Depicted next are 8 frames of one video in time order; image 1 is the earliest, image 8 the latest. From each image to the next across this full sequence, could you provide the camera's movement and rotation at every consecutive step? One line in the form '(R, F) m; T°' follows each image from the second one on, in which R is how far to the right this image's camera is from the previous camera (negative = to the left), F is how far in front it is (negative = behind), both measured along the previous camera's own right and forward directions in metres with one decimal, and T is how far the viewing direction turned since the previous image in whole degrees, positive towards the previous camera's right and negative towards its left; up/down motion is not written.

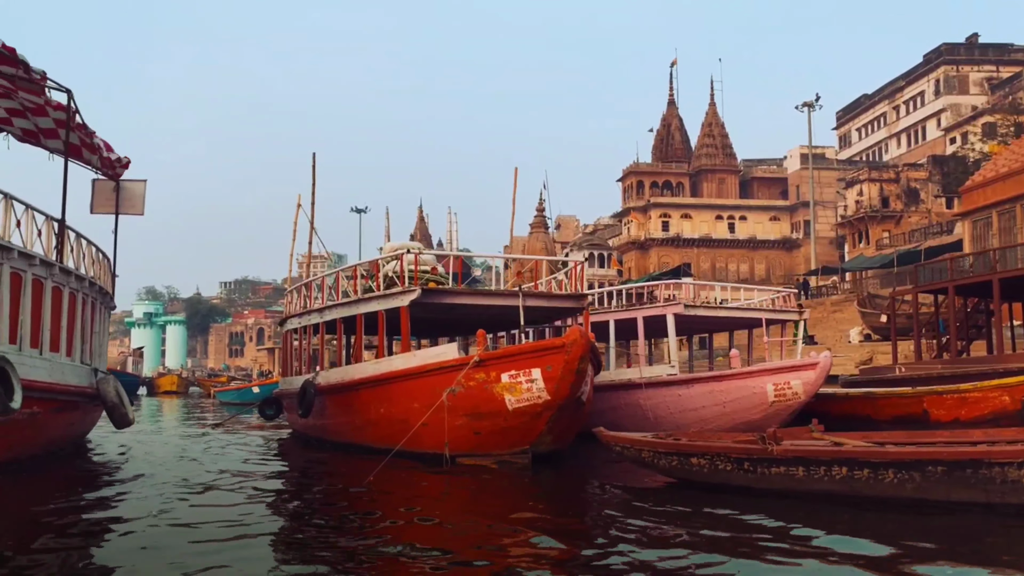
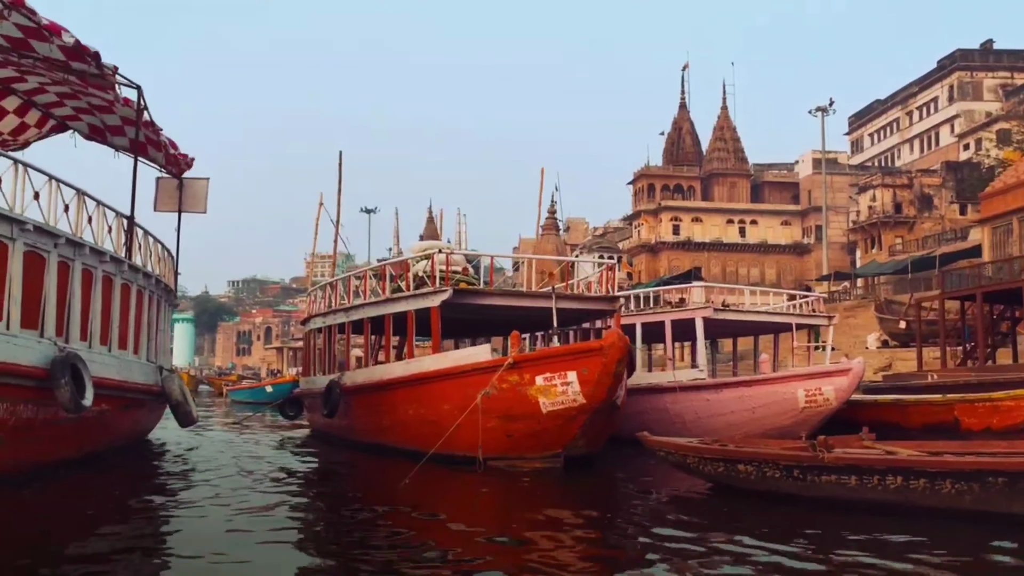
(-0.4, +0.1) m; -2°
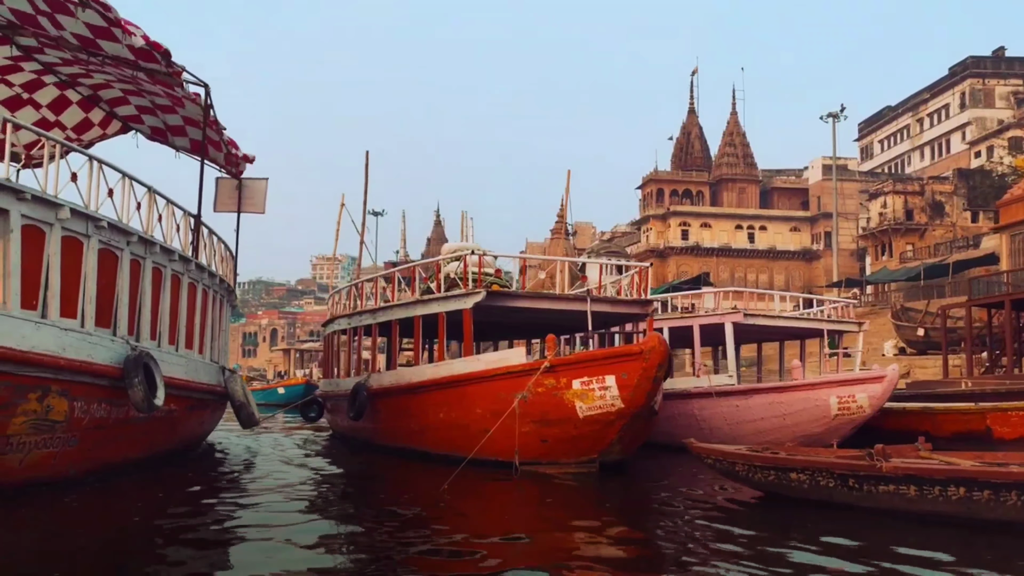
(-0.4, +0.1) m; -2°
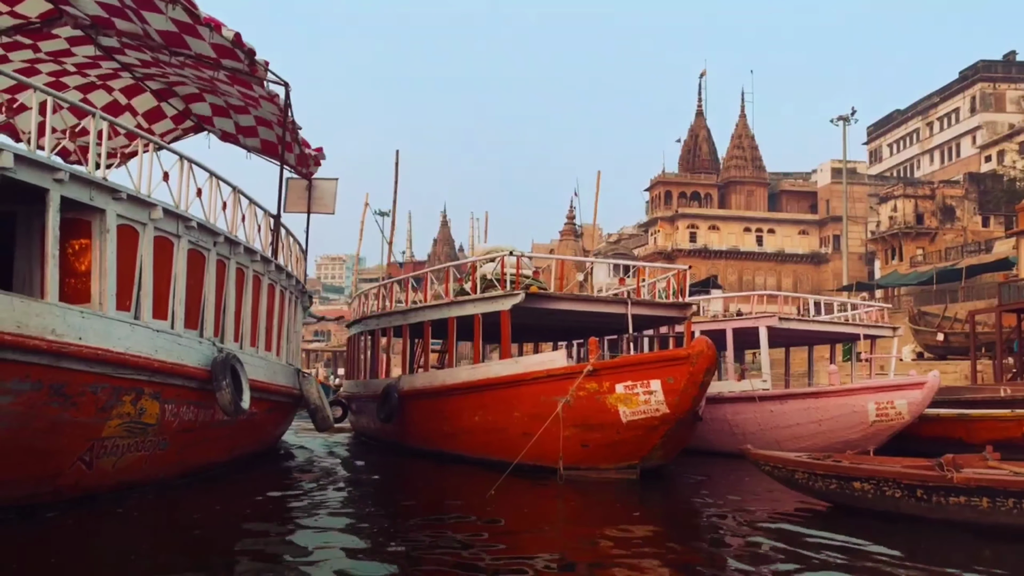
(-0.5, +0.1) m; -2°
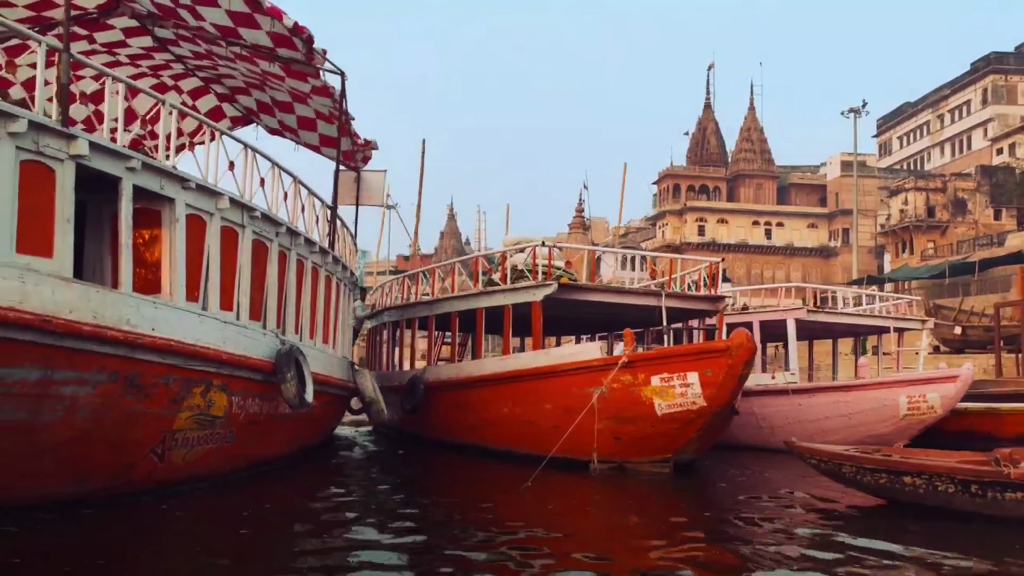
(-0.3, +0.1) m; -1°
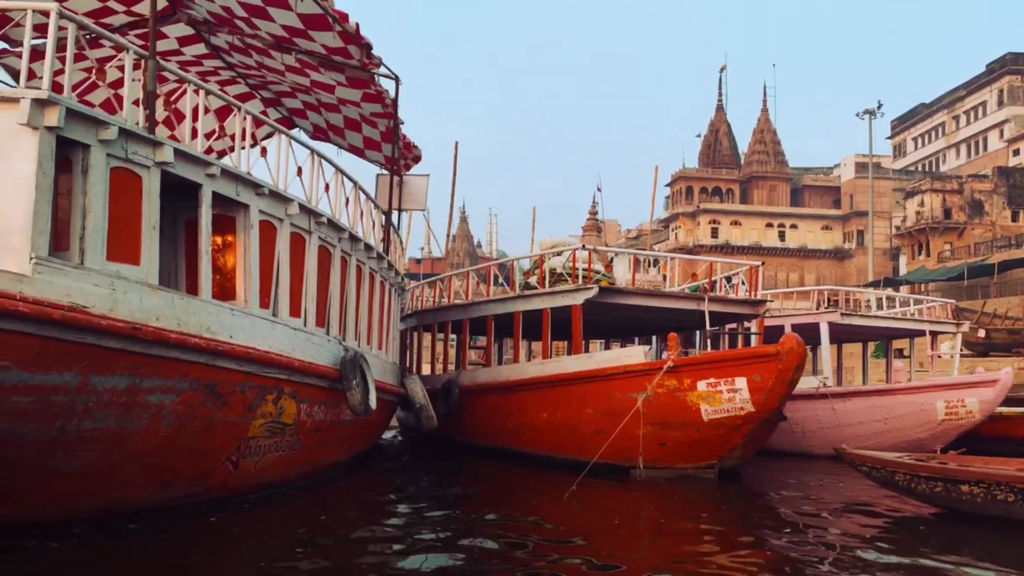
(-0.3, +0.1) m; -2°
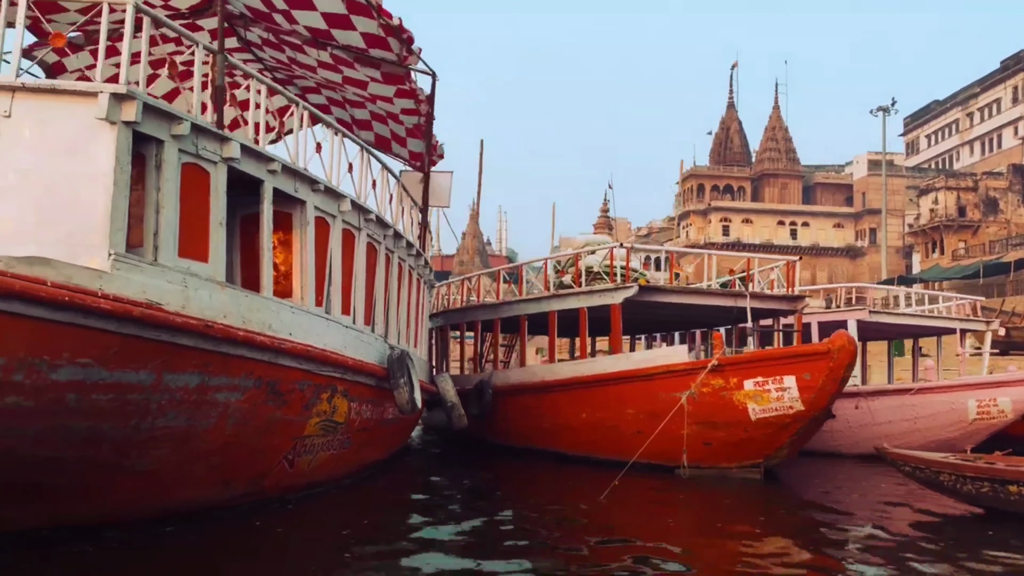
(-0.2, +0.1) m; -1°
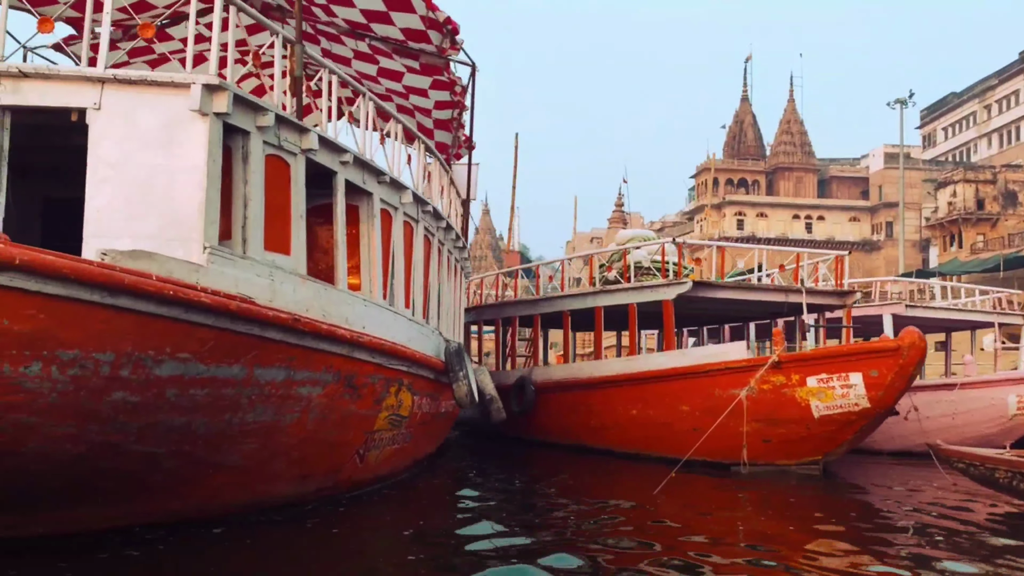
(-0.3, +0.1) m; -2°
